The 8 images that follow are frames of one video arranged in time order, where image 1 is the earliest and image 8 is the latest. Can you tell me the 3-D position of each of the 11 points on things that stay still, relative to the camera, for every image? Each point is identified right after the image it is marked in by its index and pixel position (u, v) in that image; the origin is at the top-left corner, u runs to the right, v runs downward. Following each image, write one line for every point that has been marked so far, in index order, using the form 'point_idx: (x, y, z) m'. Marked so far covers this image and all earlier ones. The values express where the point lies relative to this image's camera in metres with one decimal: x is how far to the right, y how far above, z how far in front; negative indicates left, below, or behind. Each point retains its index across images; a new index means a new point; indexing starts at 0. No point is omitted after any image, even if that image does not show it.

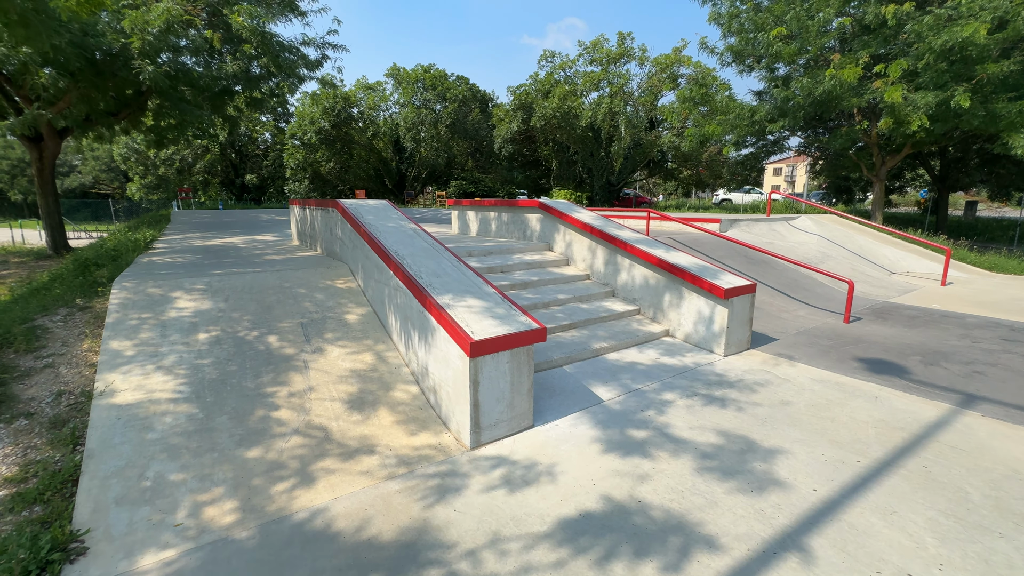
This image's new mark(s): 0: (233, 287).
0: (-3.1, 0.0, +4.9) m
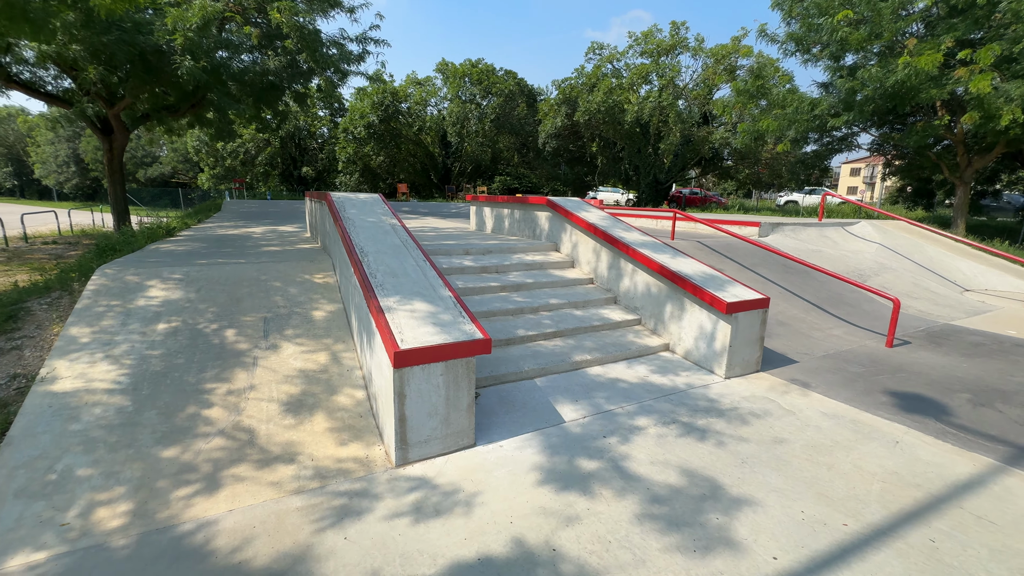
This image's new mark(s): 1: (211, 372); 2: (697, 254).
0: (-3.3, +0.1, +5.0) m
1: (-2.5, -0.7, +3.8) m
2: (+3.5, +0.6, +8.5) m
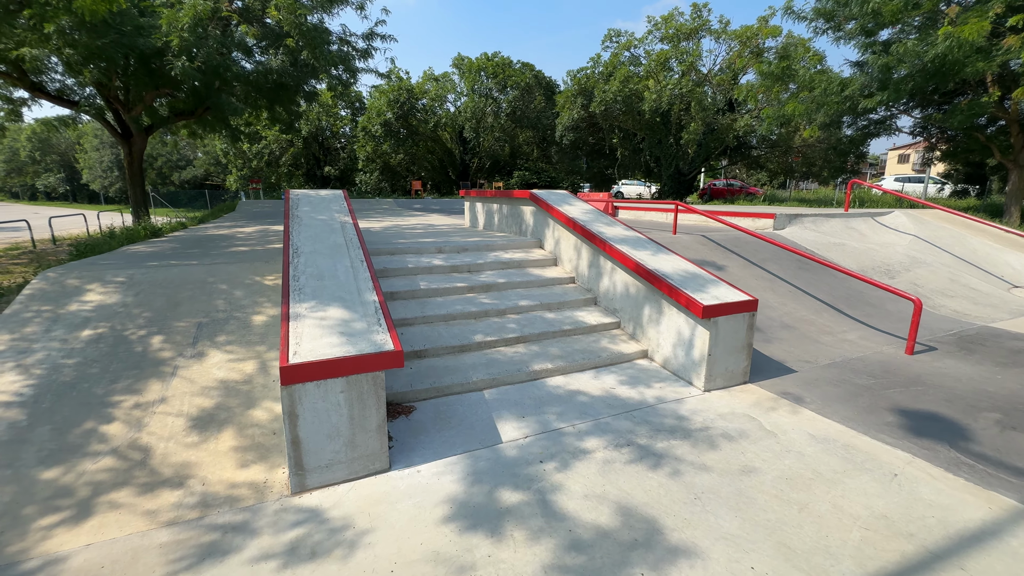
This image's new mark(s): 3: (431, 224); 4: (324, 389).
0: (-3.8, +0.1, +4.8) m
1: (-3.1, -0.7, +3.6) m
2: (+3.2, +0.7, +7.8) m
3: (-1.8, +1.4, +10.1) m
4: (-1.2, -0.6, +2.8) m
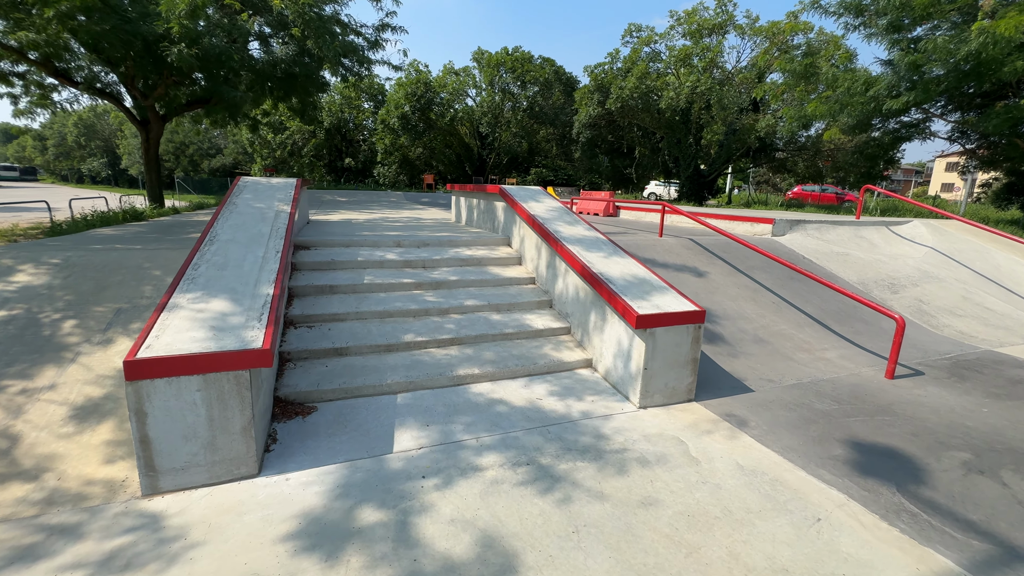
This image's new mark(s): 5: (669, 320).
0: (-4.4, +0.3, +4.7) m
1: (-3.8, -0.6, +3.5) m
2: (+2.8, +0.6, +7.3) m
3: (-2.1, +1.5, +9.9) m
4: (-2.0, -0.6, +2.6) m
5: (+1.3, -0.3, +3.8) m
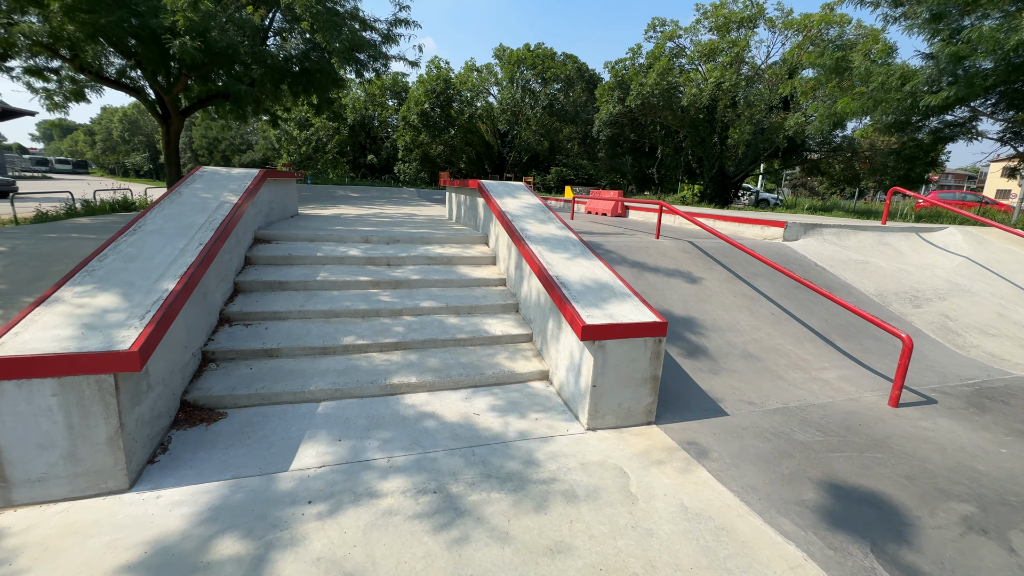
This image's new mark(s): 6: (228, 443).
0: (-4.9, +0.4, +4.6) m
1: (-4.3, -0.5, +3.3) m
2: (+2.5, +0.5, +6.8) m
3: (-2.2, +1.6, +9.6) m
4: (-2.5, -0.5, +2.4) m
5: (+0.8, -0.3, +3.4) m
6: (-1.9, -1.1, +3.1) m
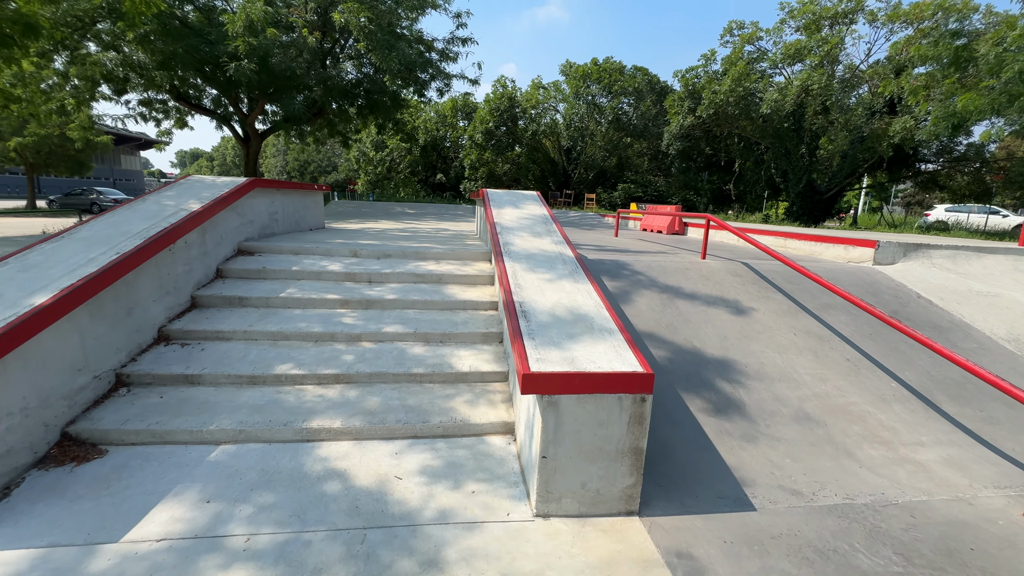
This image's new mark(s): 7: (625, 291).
0: (-5.0, +0.3, +4.6) m
1: (-4.7, -0.6, +3.2) m
2: (+2.6, +0.1, +5.5) m
3: (-1.5, +1.2, +9.1) m
4: (-3.1, -0.6, +2.0) m
5: (+0.4, -0.5, +2.4) m
6: (-2.4, -1.1, +2.5) m
7: (+1.3, 0.0, +5.0) m
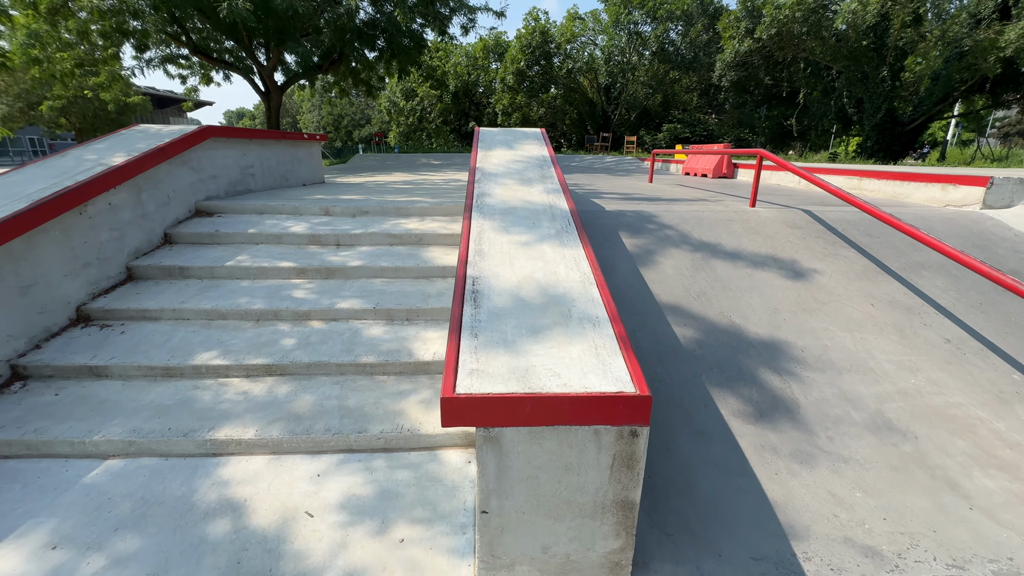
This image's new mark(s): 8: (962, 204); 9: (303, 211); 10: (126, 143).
0: (-5.1, +0.5, +4.1) m
1: (-4.9, -0.4, +2.8) m
2: (+2.6, +0.5, +4.4) m
3: (-1.2, +2.0, +8.2) m
4: (-3.4, -0.6, +1.5) m
5: (+0.1, -0.4, +1.6) m
6: (-2.7, -1.1, +2.0) m
7: (+1.2, +0.3, +4.0) m
8: (+5.1, +0.9, +5.1) m
9: (-2.1, +0.8, +4.6) m
10: (-3.4, +1.3, +4.0) m
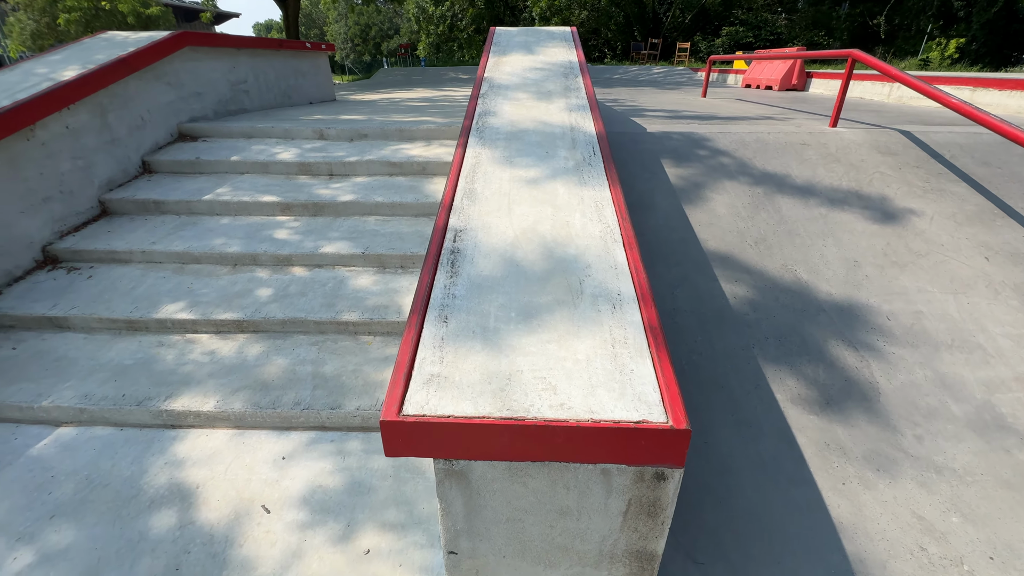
0: (-4.9, +1.1, +3.8) m
1: (-4.9, 0.0, +2.7) m
2: (+2.8, +1.0, +3.5) m
3: (-0.7, +3.1, +7.3) m
4: (-3.5, -0.5, +1.3) m
5: (0.0, -0.4, +1.1) m
6: (-2.7, -0.9, +1.8) m
7: (+1.3, +0.8, +3.2) m
8: (+5.3, +1.4, +3.9) m
9: (-2.0, +1.4, +4.1) m
10: (-3.3, +1.8, +3.4) m
